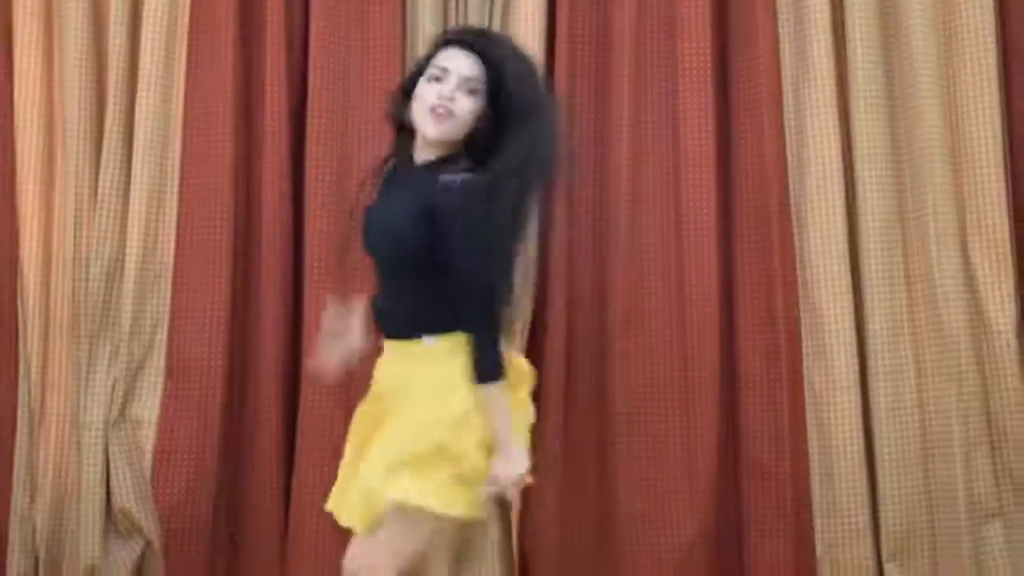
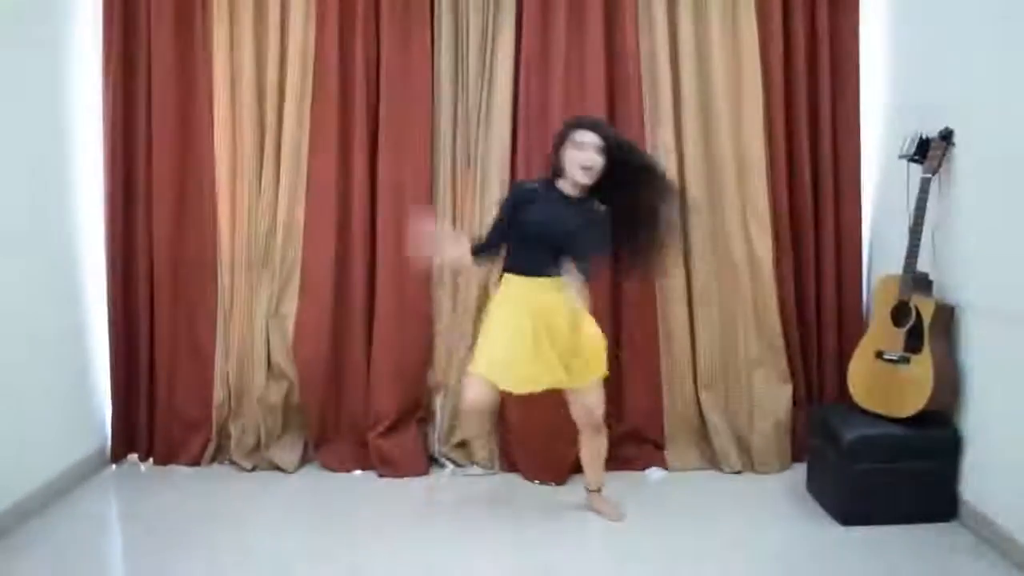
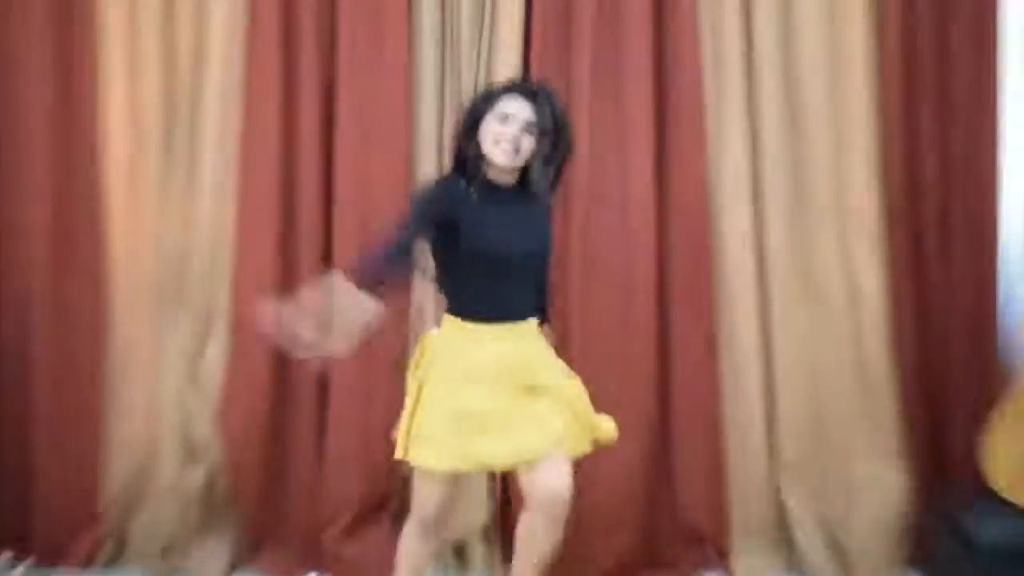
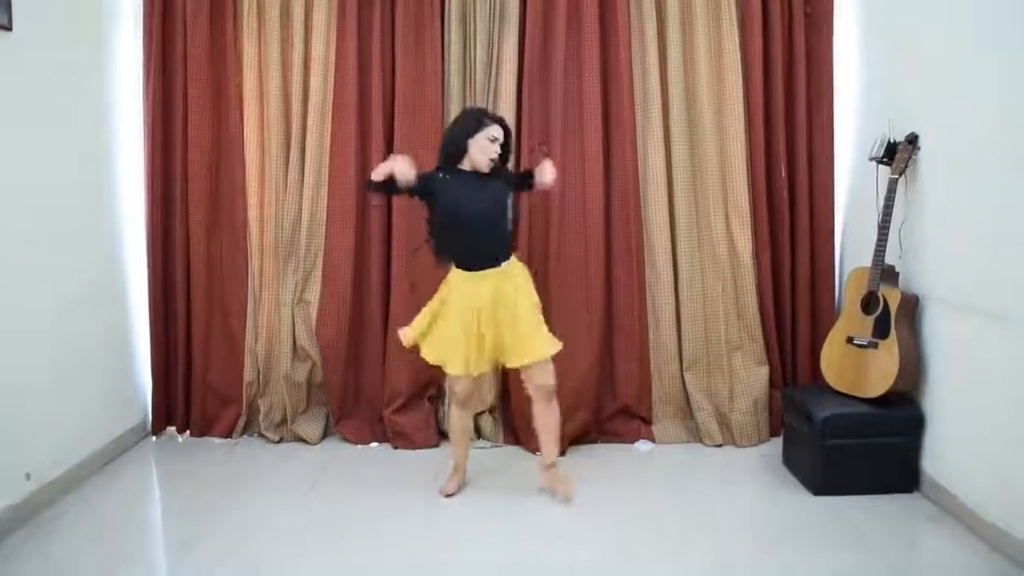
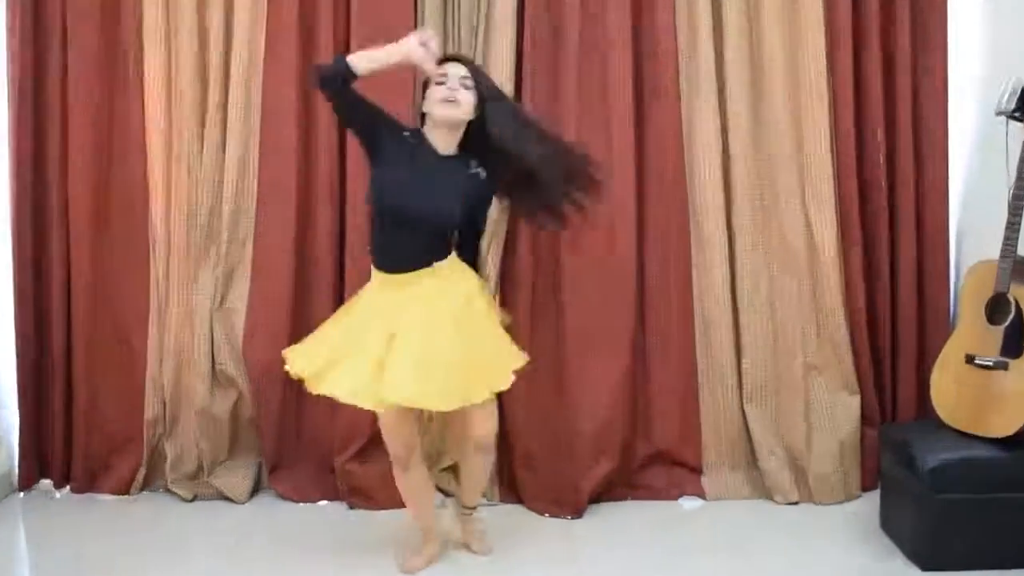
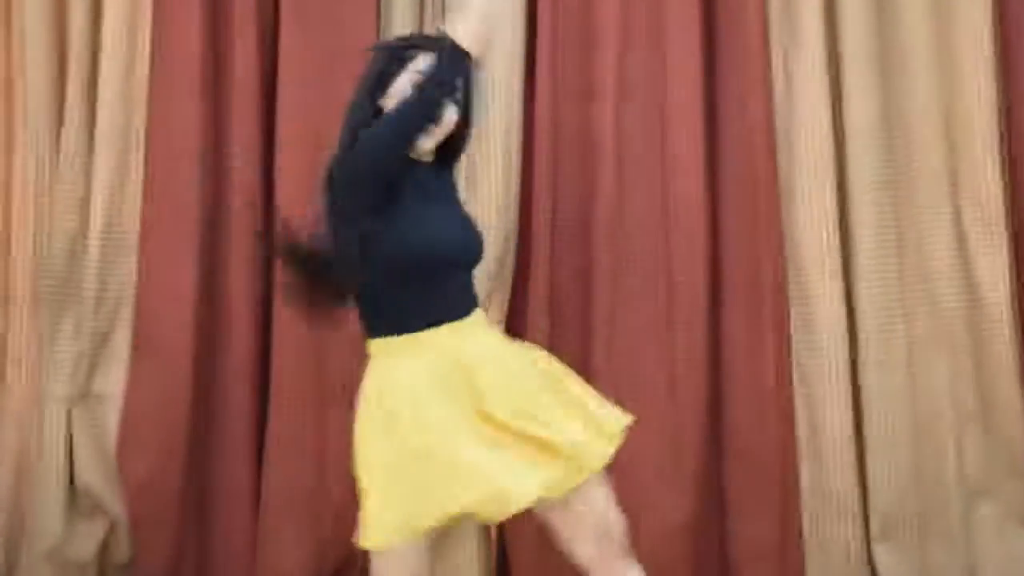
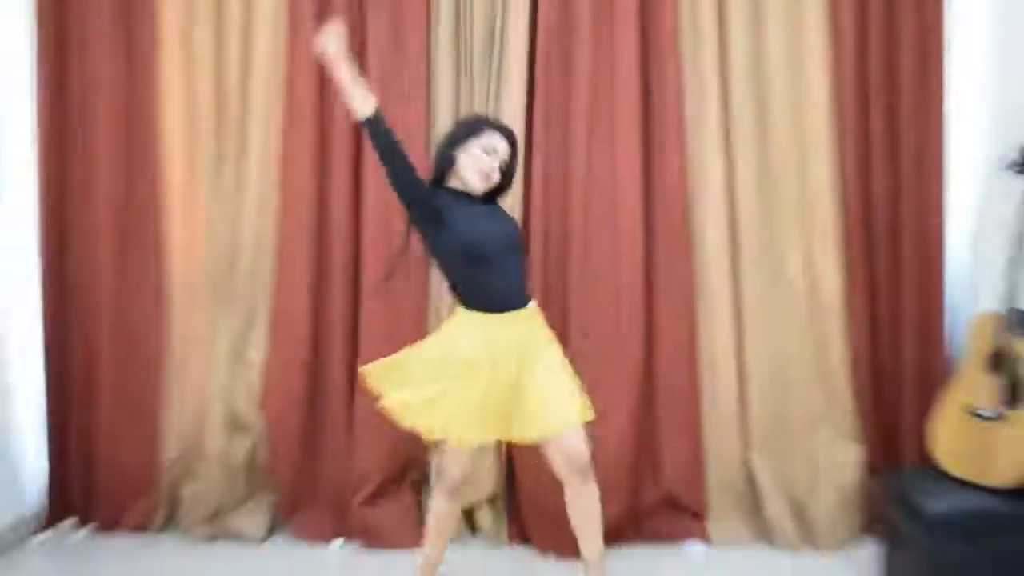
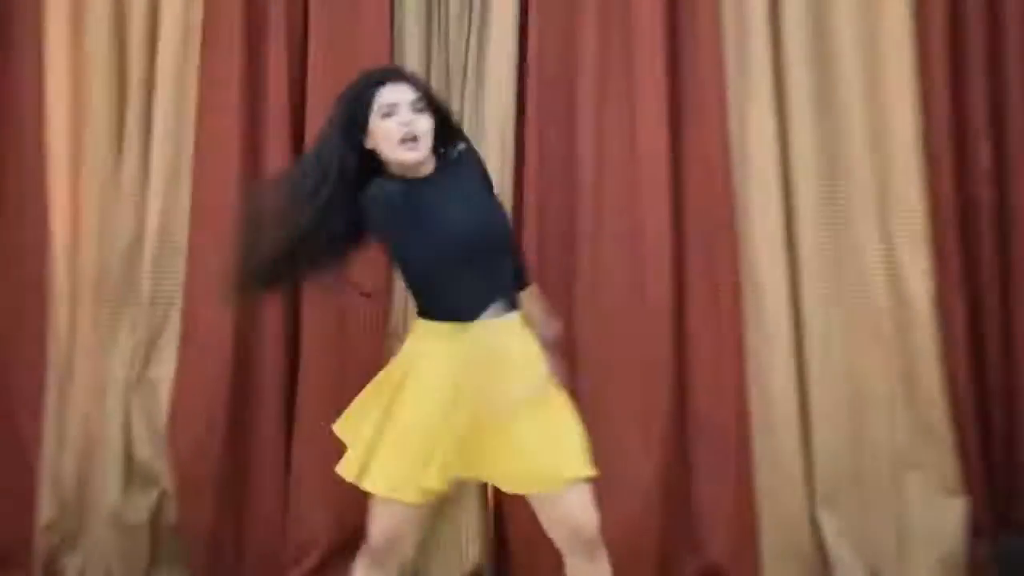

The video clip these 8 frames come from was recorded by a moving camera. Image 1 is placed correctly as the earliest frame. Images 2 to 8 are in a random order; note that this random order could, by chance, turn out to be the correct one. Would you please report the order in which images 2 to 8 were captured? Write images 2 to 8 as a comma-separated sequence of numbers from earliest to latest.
3, 2, 8, 6, 7, 4, 5
